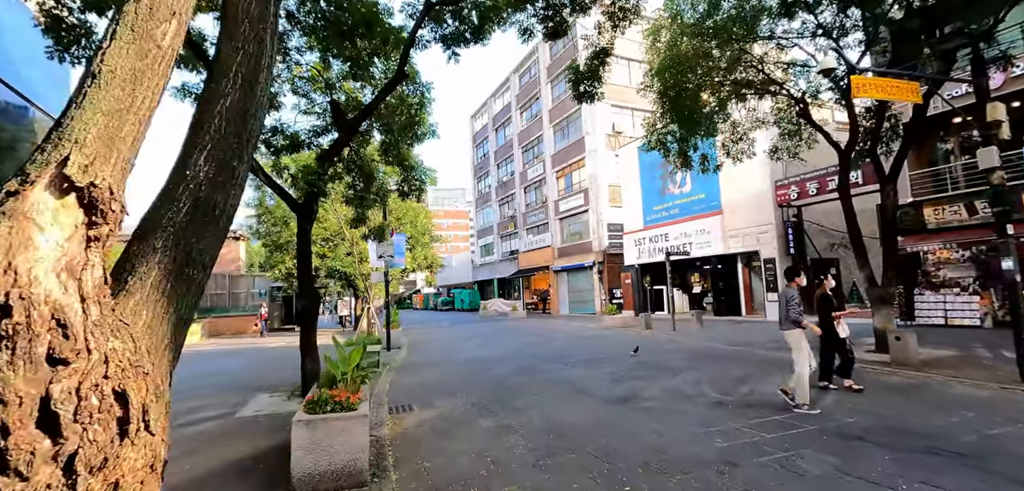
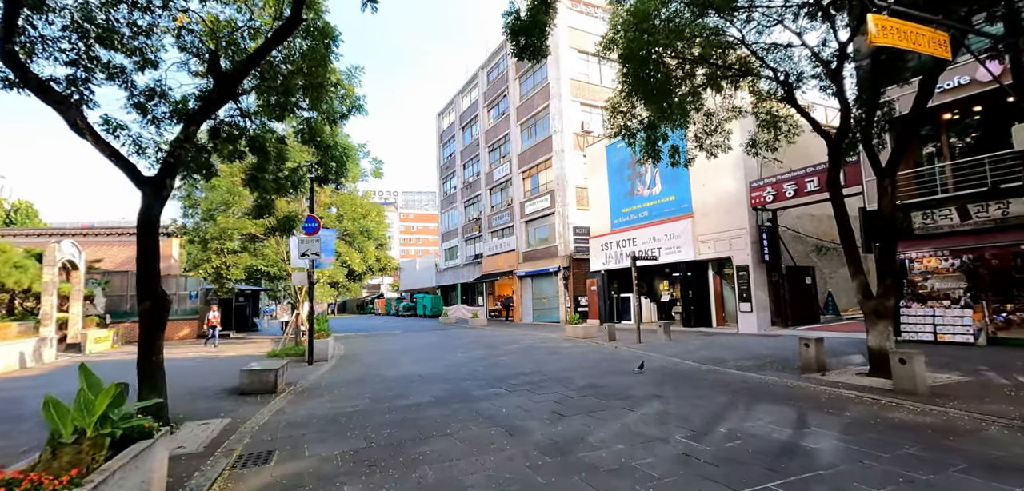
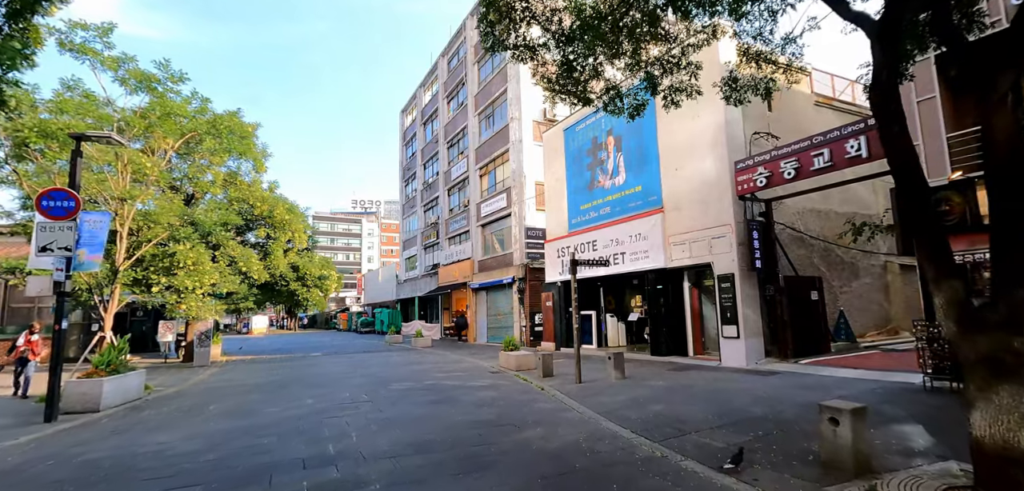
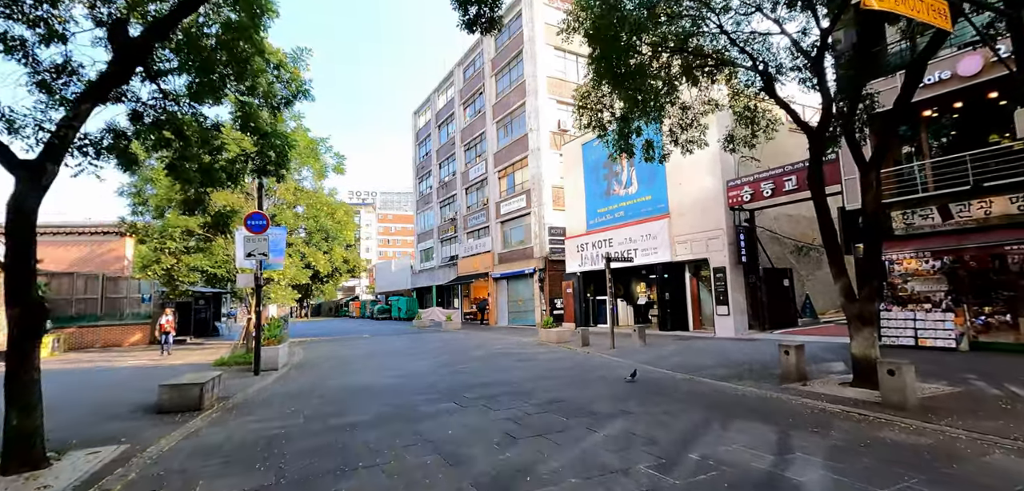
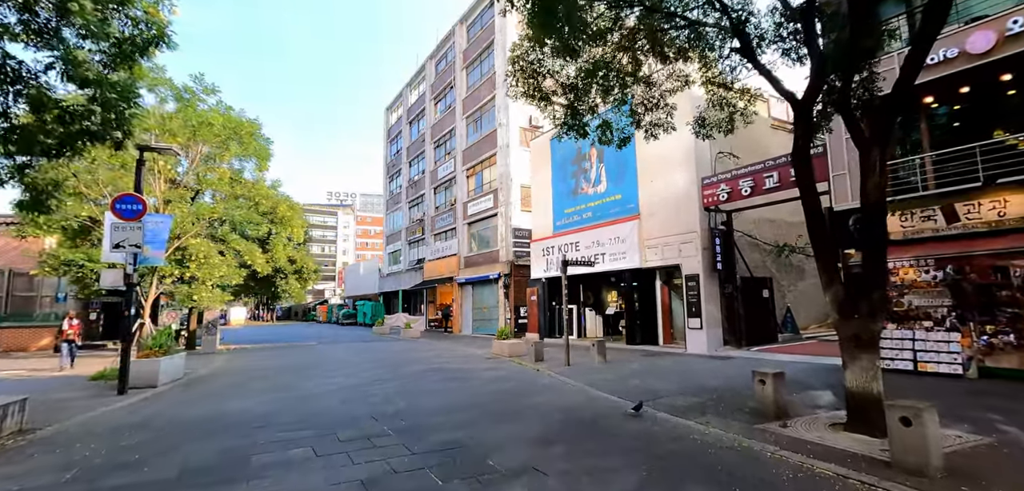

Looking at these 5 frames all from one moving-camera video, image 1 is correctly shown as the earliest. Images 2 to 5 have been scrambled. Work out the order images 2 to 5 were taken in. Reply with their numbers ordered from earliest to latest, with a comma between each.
2, 4, 5, 3
